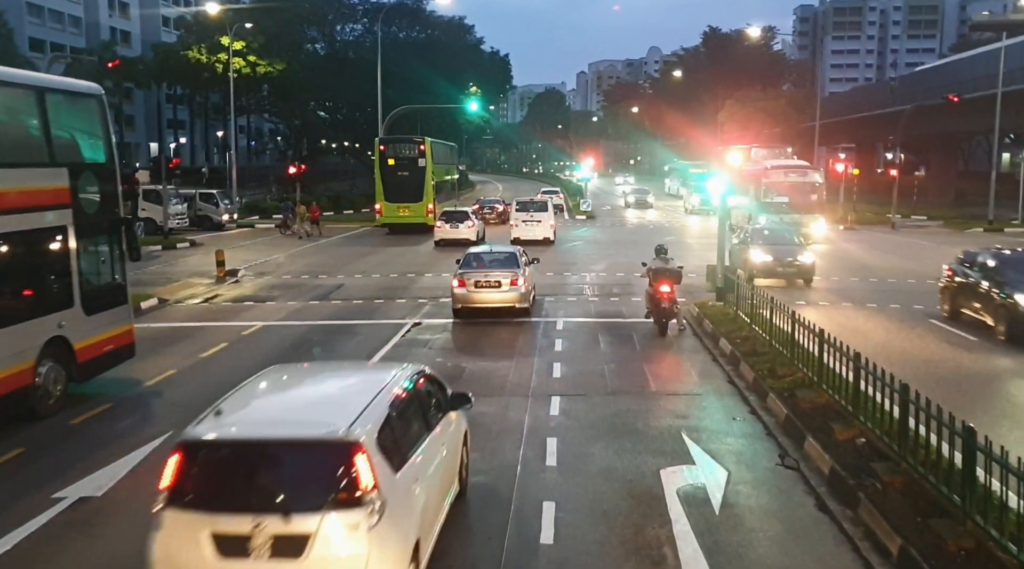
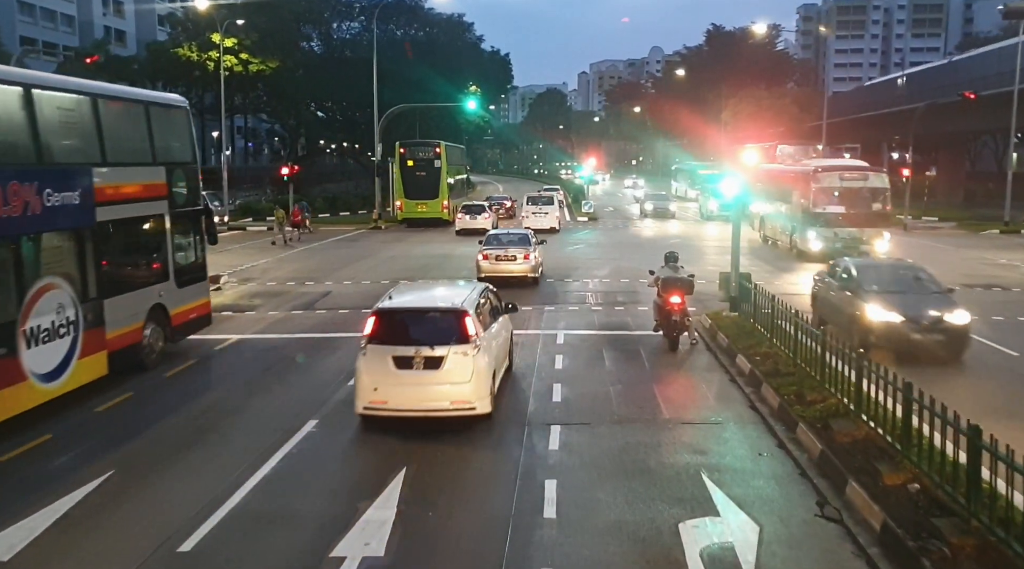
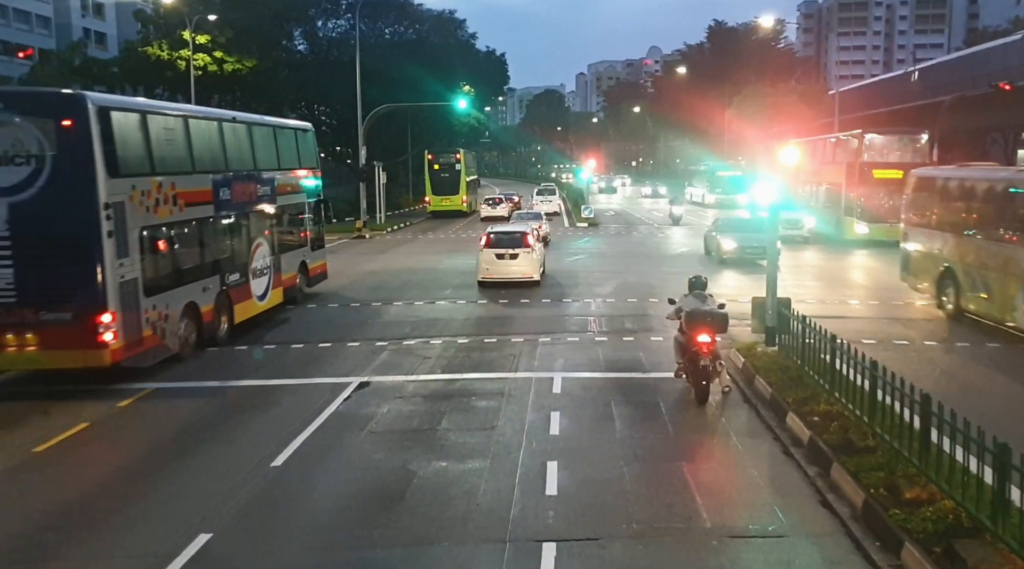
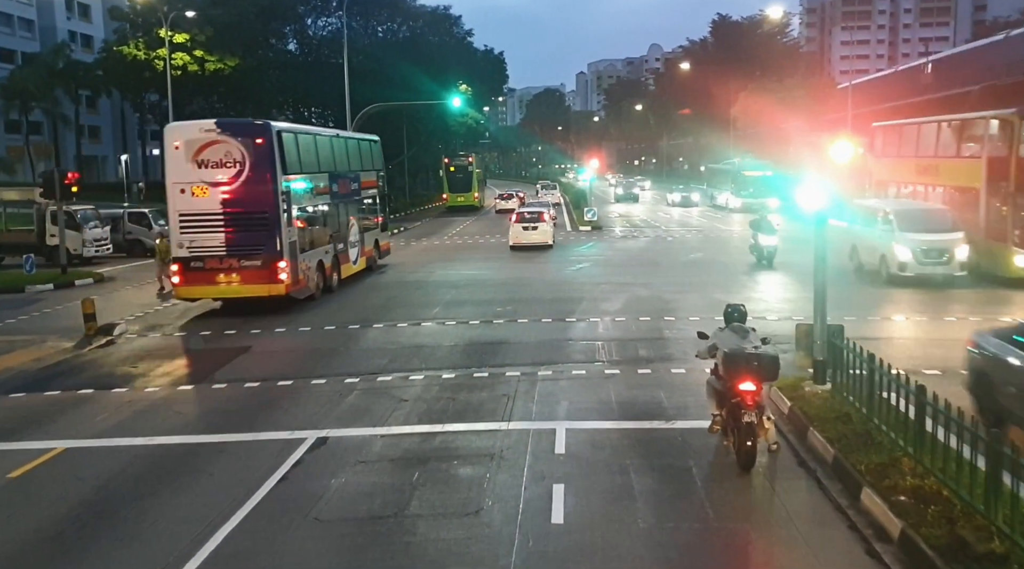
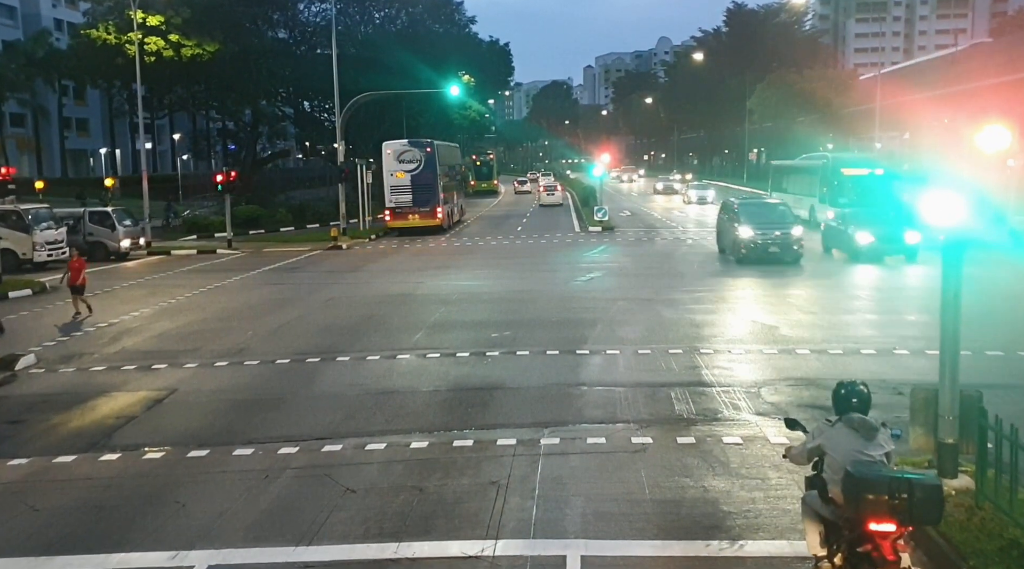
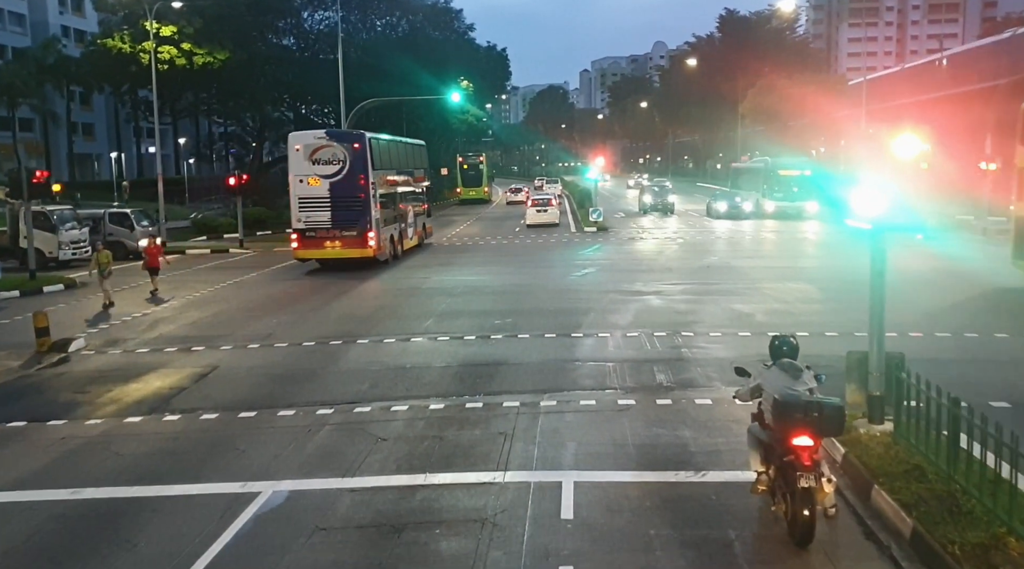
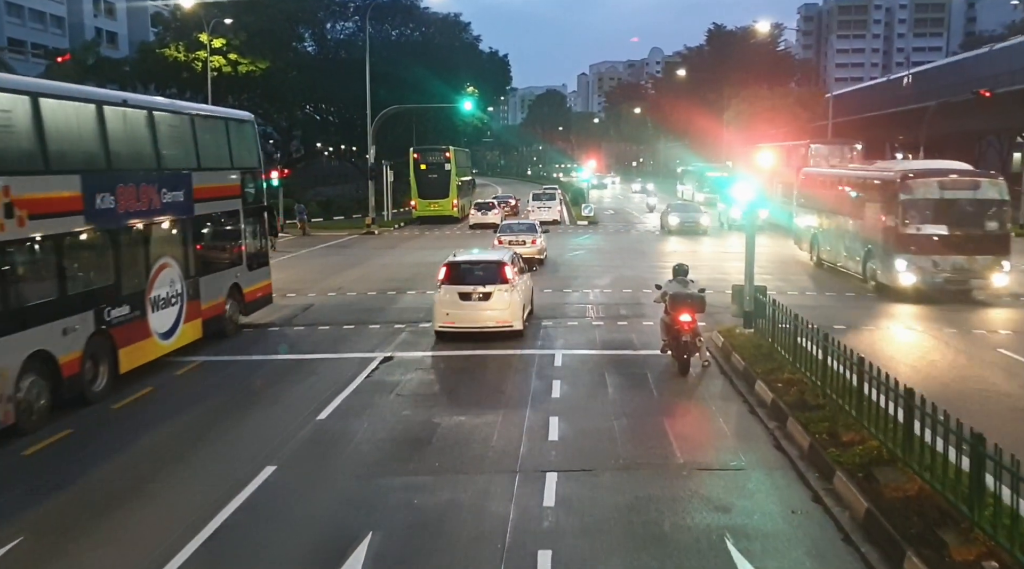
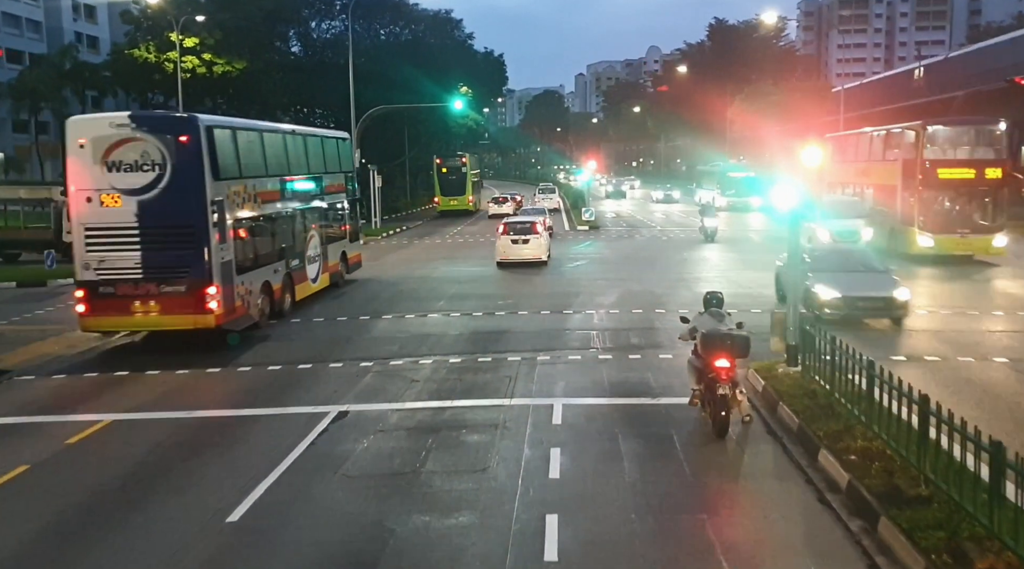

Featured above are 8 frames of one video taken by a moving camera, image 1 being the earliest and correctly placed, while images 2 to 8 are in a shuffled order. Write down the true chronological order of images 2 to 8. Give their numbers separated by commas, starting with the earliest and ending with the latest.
2, 7, 3, 8, 4, 6, 5
